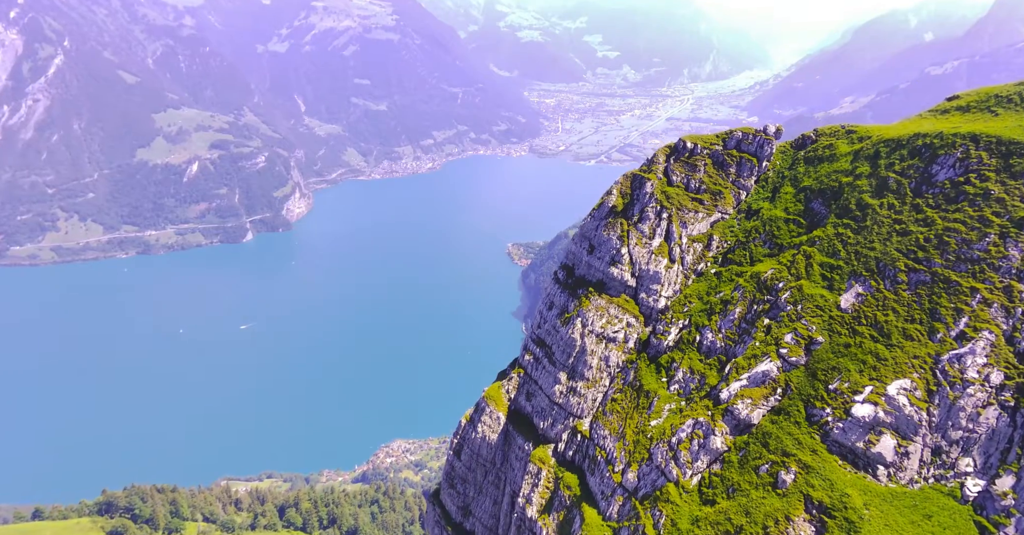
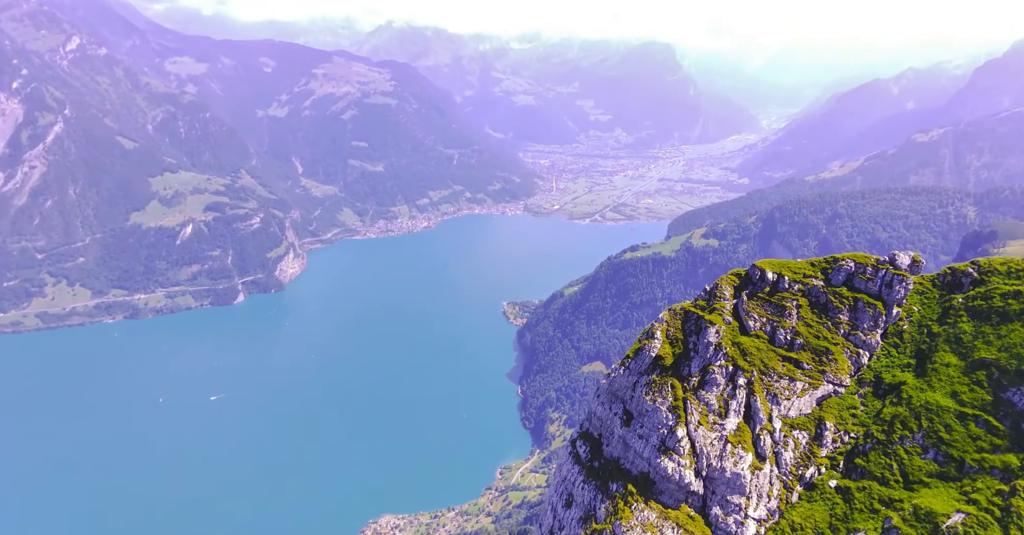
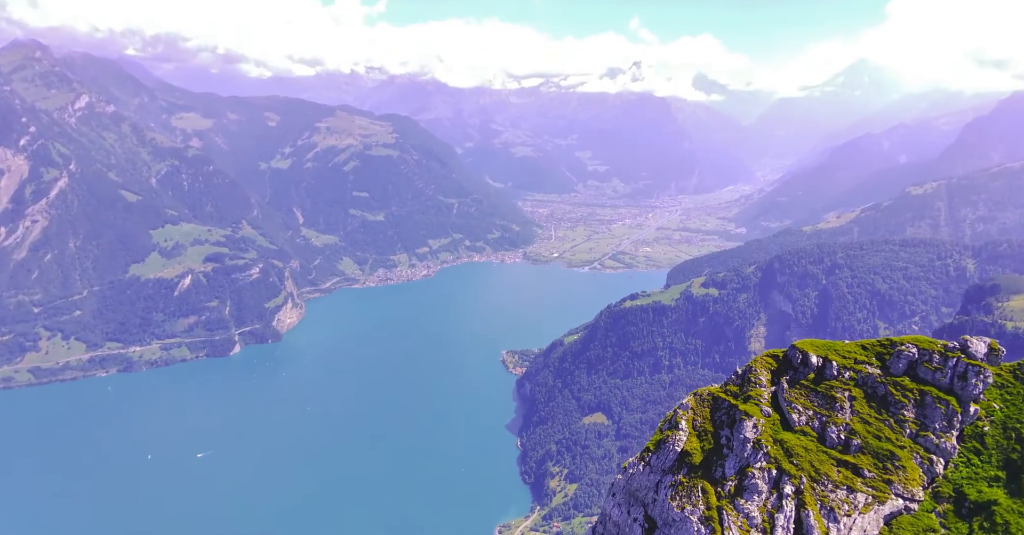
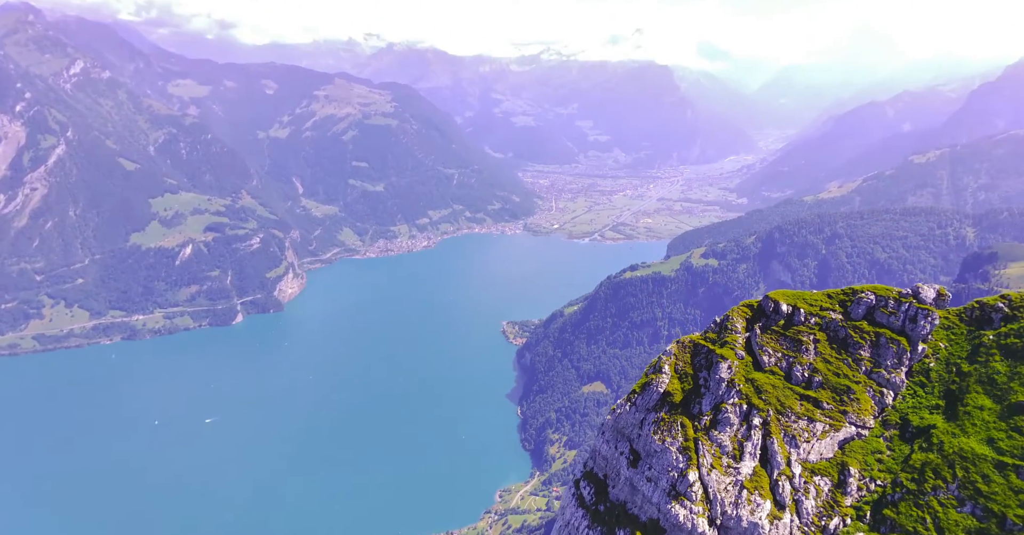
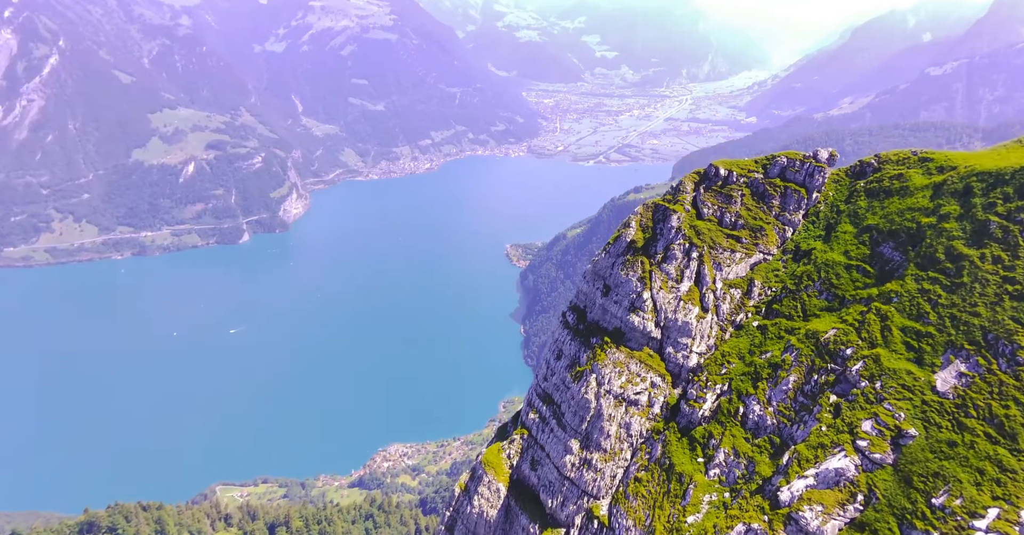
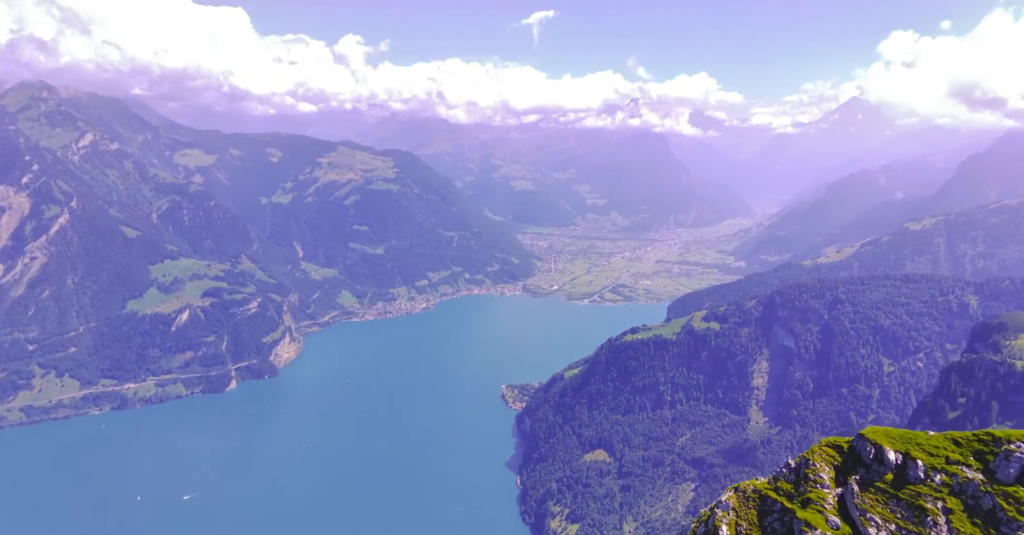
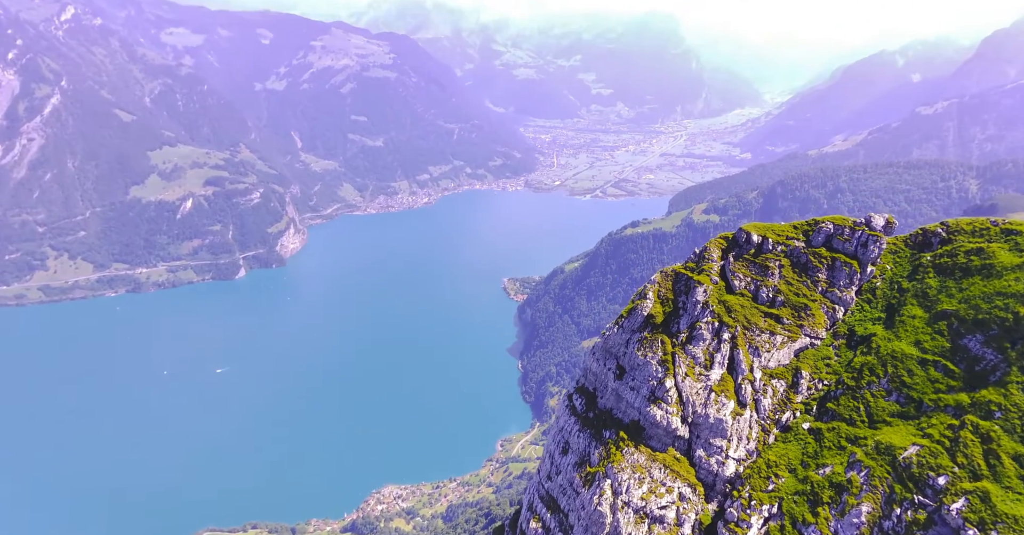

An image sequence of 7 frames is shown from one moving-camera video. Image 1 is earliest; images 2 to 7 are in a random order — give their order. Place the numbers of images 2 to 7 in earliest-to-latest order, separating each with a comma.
5, 7, 2, 4, 3, 6
